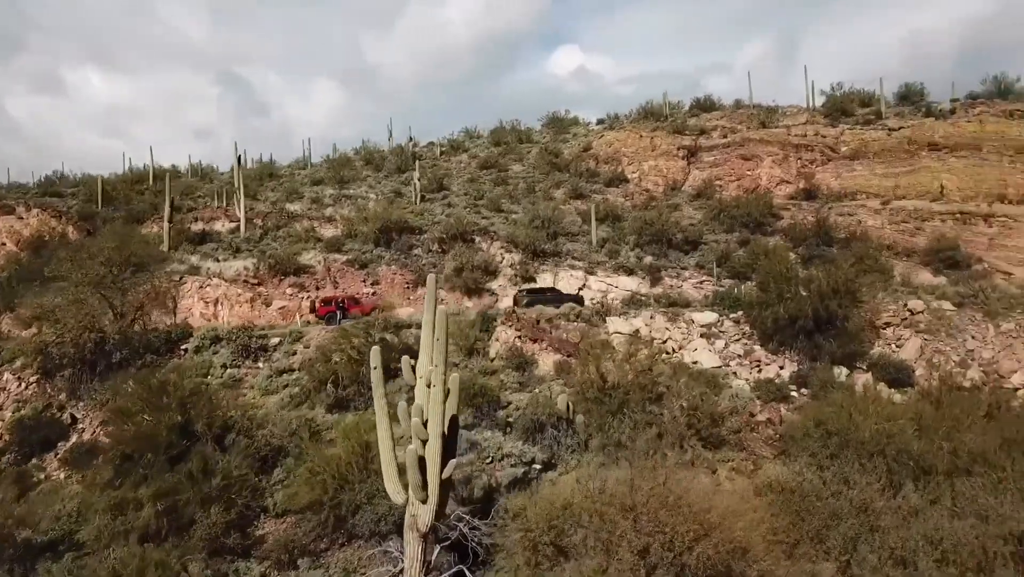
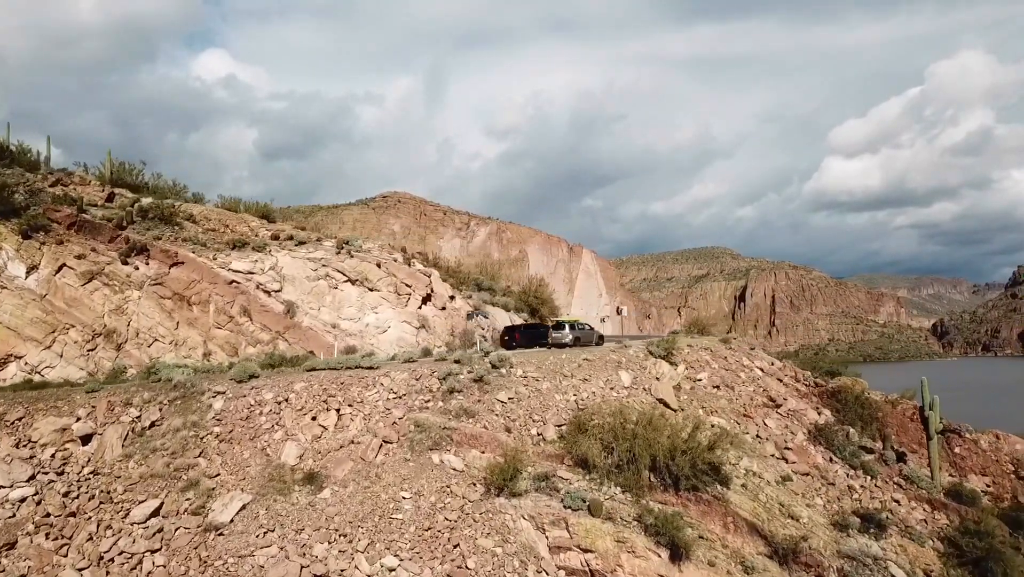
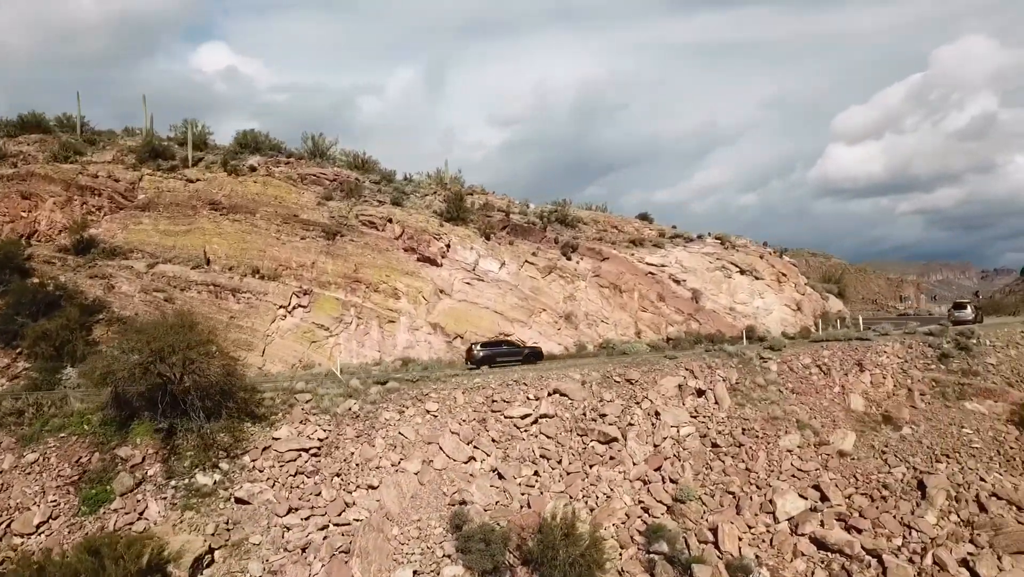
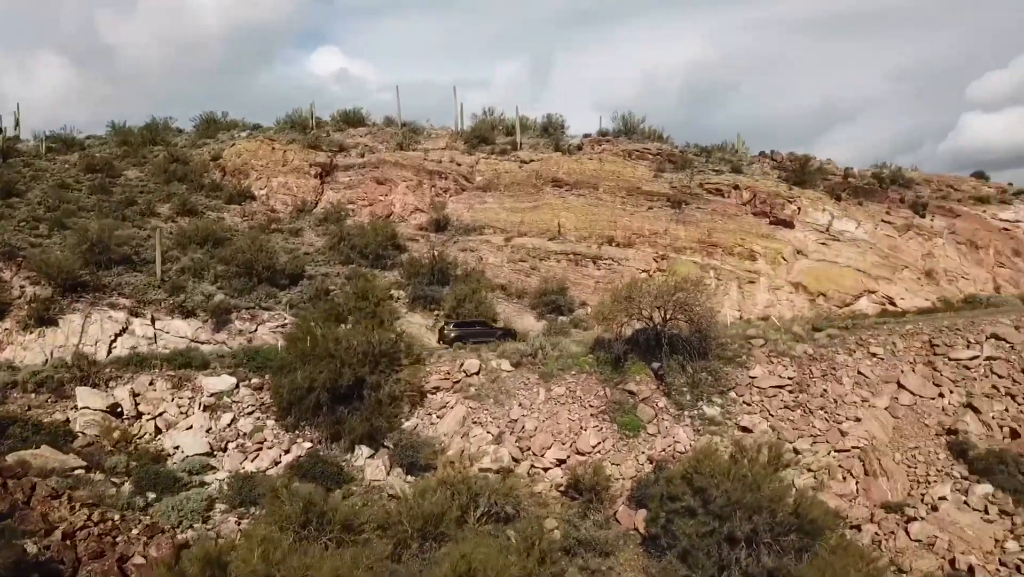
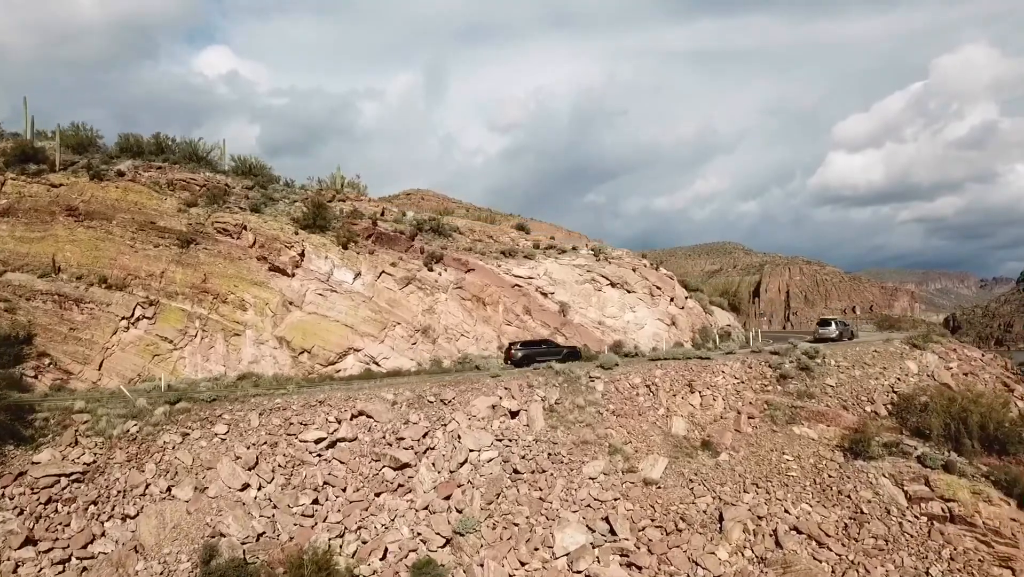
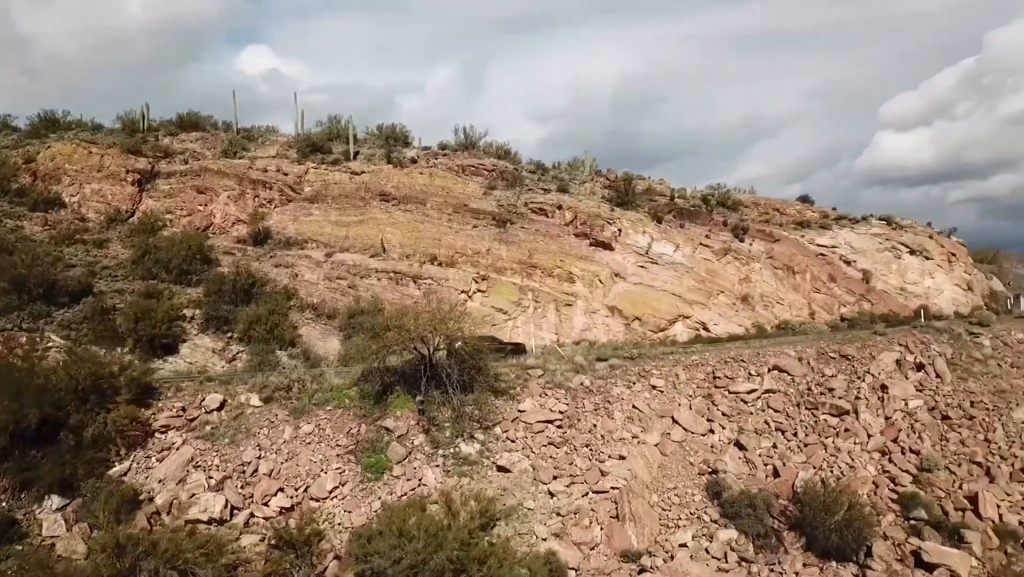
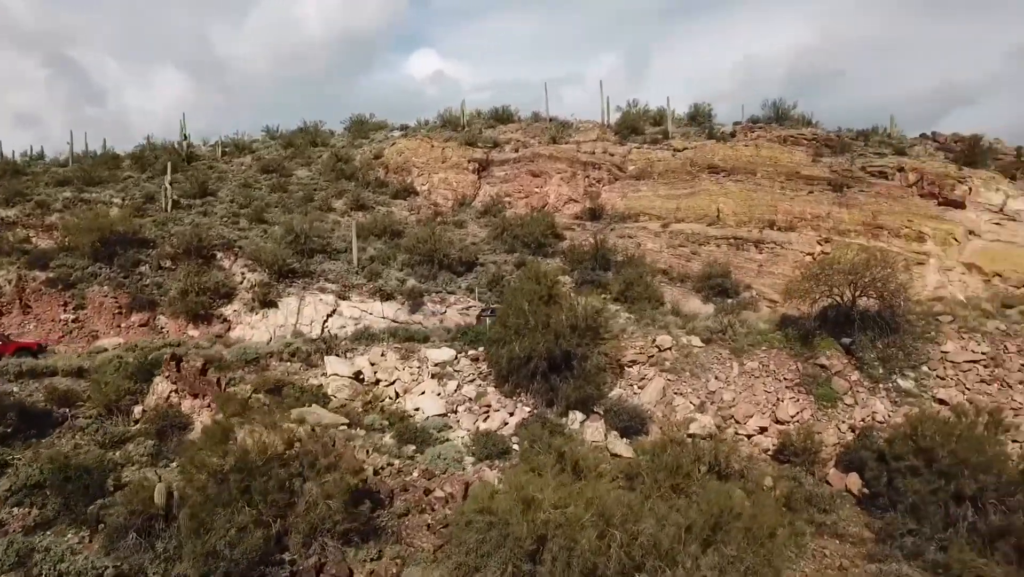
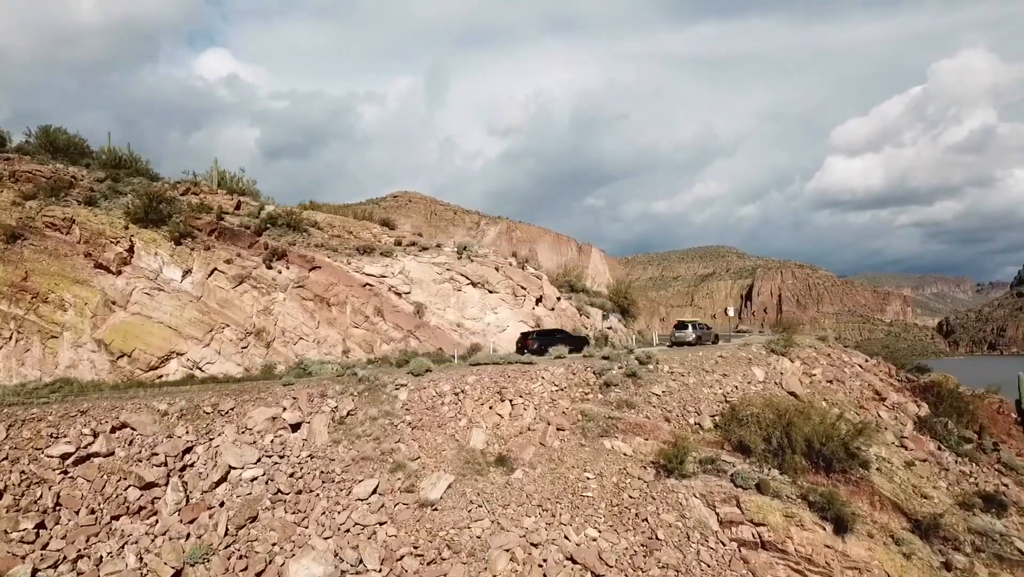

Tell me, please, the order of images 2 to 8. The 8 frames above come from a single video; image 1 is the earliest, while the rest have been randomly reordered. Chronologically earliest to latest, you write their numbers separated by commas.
7, 4, 6, 3, 5, 8, 2
